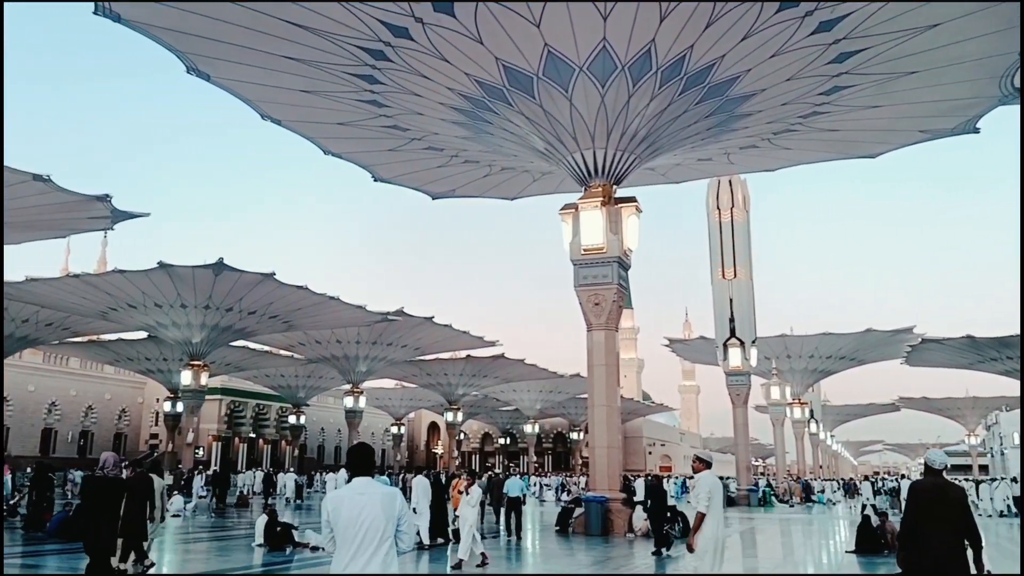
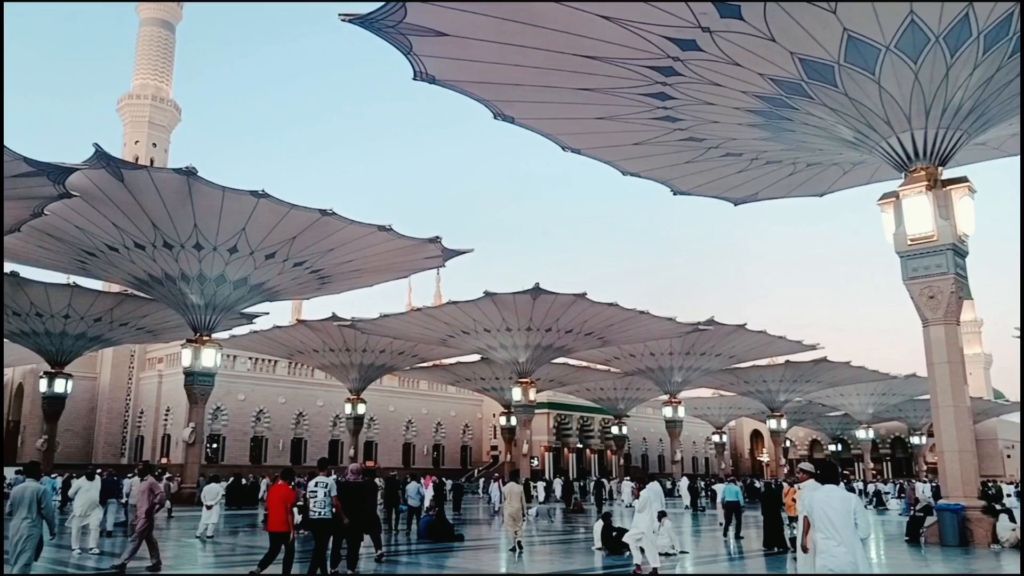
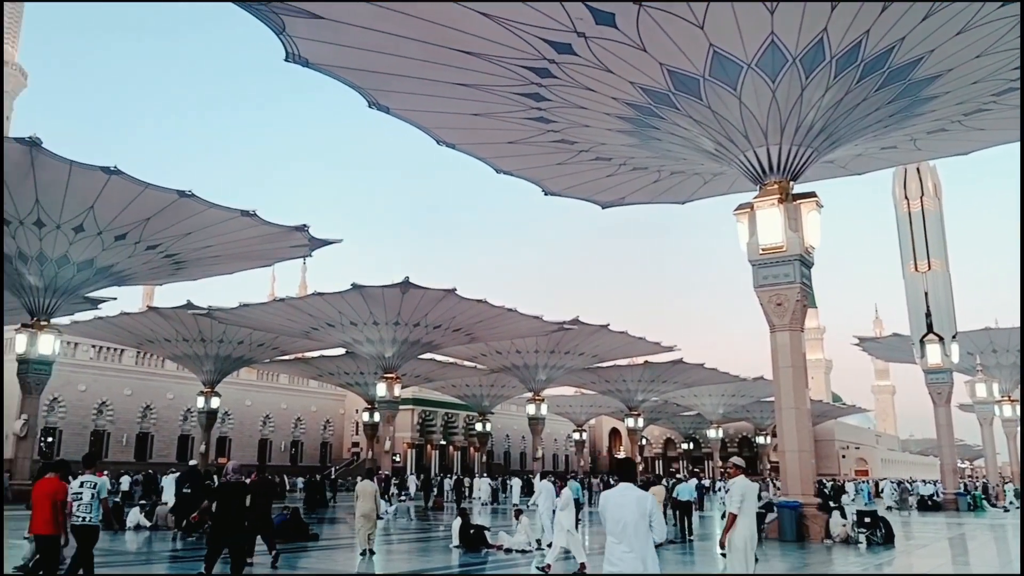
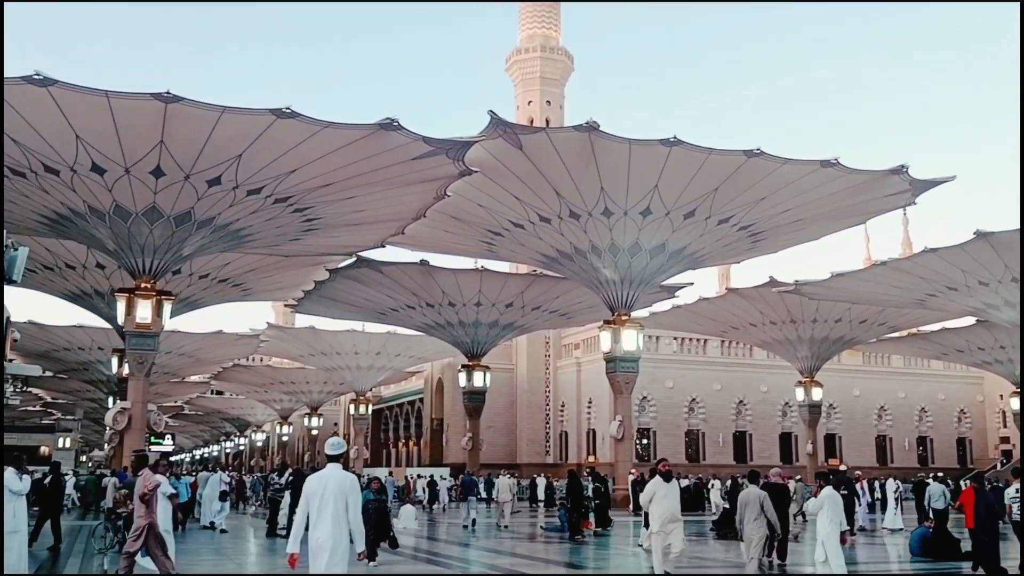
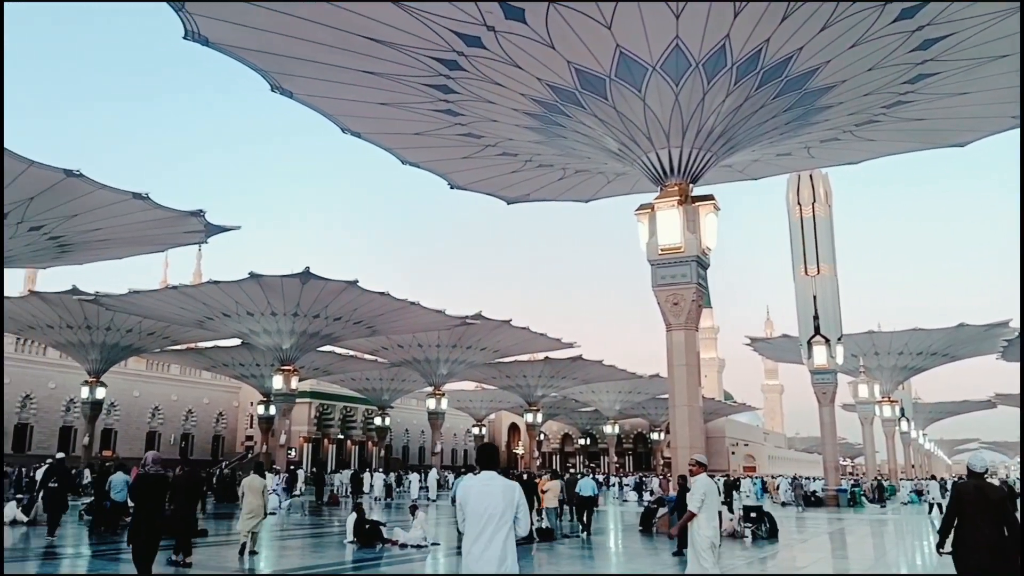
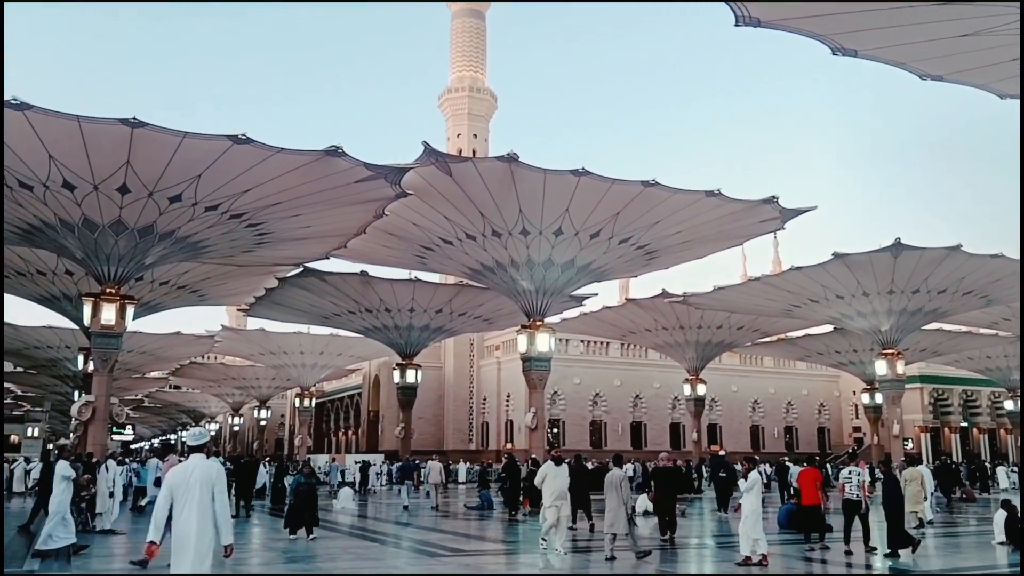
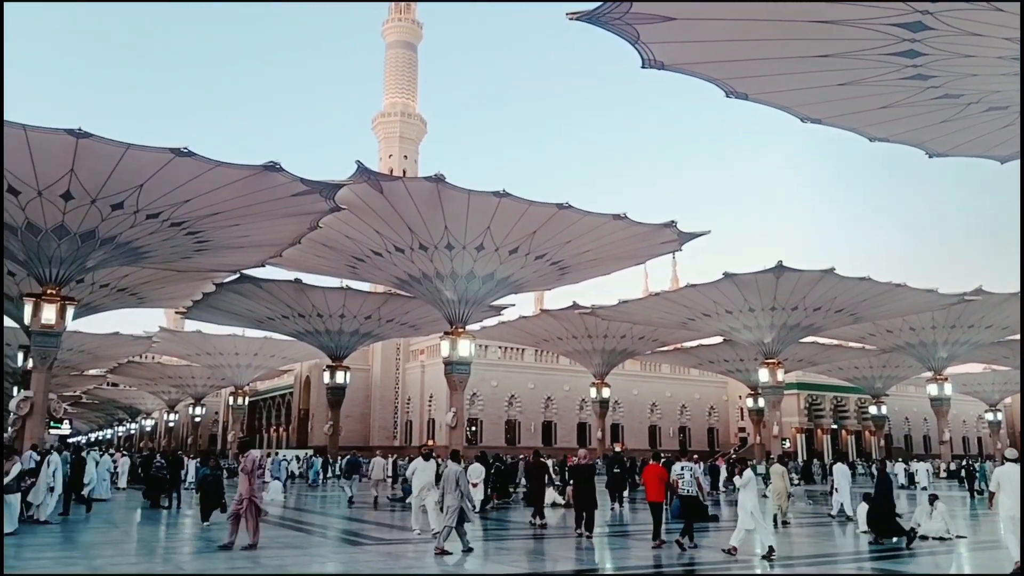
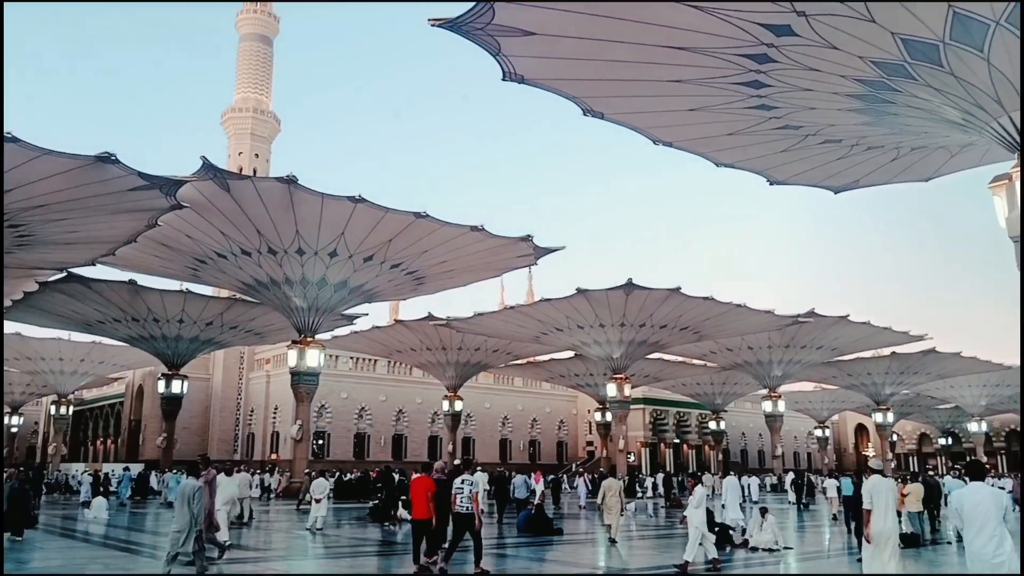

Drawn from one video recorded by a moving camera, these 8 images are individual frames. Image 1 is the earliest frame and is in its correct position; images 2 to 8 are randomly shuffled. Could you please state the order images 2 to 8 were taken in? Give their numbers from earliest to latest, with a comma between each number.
5, 3, 2, 8, 7, 6, 4
